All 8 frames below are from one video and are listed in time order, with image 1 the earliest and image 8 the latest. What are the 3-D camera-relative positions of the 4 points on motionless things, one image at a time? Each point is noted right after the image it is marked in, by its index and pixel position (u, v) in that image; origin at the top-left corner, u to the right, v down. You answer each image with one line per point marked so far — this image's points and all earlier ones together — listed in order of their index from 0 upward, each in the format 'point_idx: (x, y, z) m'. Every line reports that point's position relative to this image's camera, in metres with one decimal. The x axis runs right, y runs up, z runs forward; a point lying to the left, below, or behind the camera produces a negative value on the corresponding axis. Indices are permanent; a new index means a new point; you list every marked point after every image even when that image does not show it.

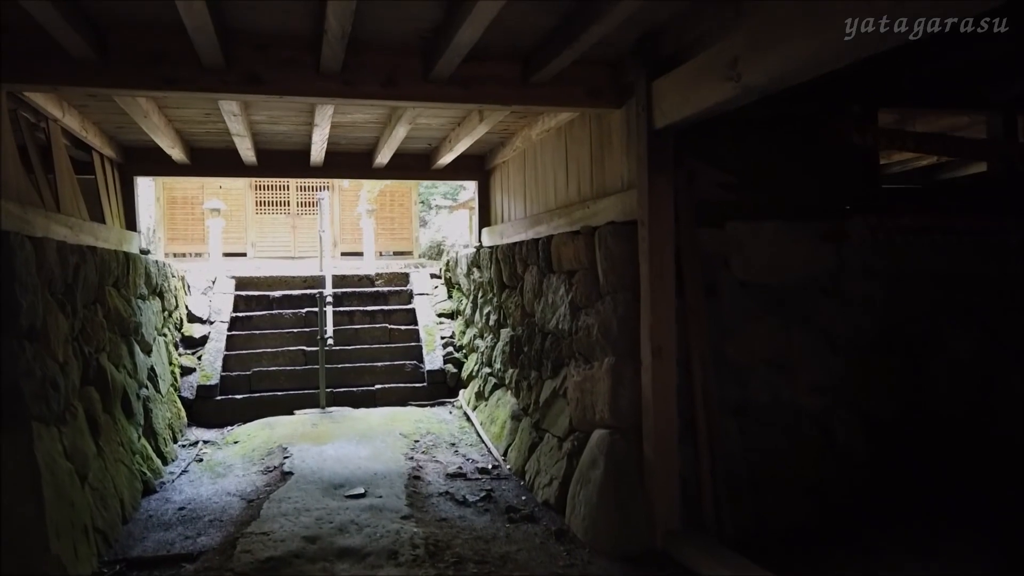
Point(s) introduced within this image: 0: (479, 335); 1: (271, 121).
0: (-0.2, -0.3, +5.2) m
1: (-1.2, +0.9, +3.9) m
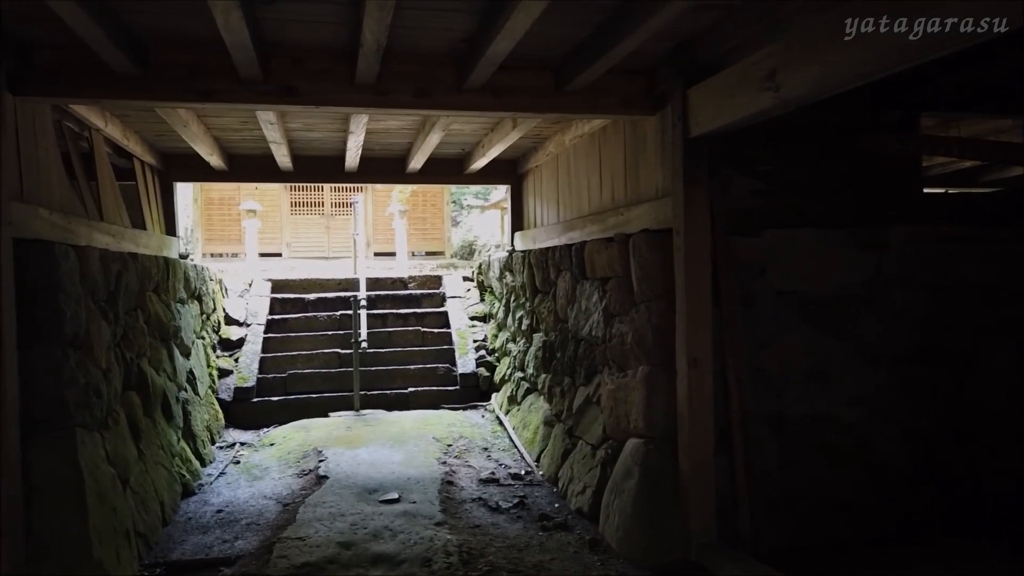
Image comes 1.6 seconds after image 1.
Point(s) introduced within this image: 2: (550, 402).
0: (0.0, -0.3, +5.2) m
1: (-1.1, +0.8, +3.9) m
2: (+0.2, -0.6, +4.0) m
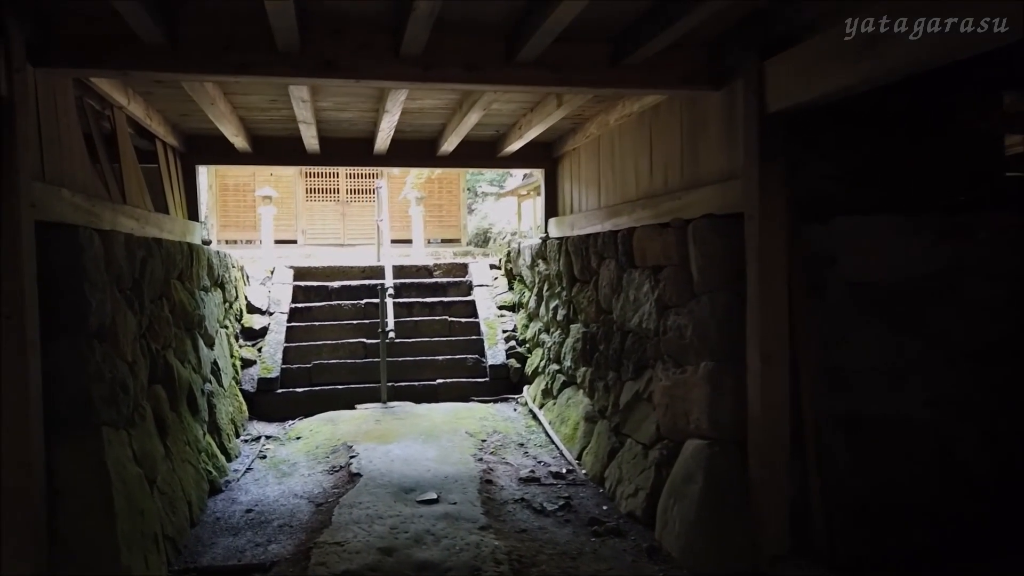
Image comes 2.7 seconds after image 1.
0: (+0.2, -0.3, +5.0) m
1: (-0.9, +0.9, +3.7) m
2: (+0.4, -0.6, +3.8) m
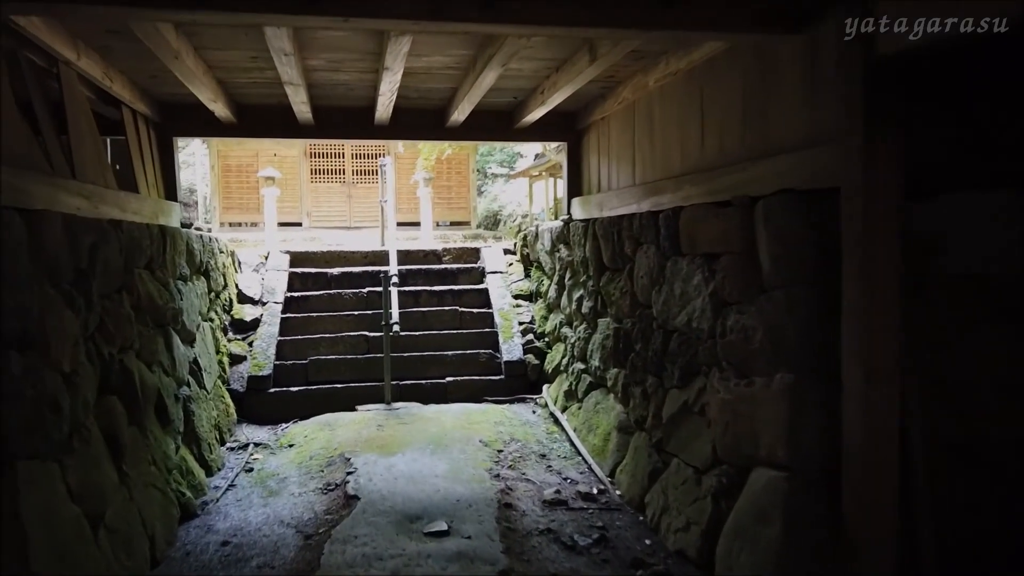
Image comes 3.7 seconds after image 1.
0: (+0.3, -0.2, +4.4) m
1: (-0.8, +0.9, +3.2) m
2: (+0.5, -0.5, +3.3) m
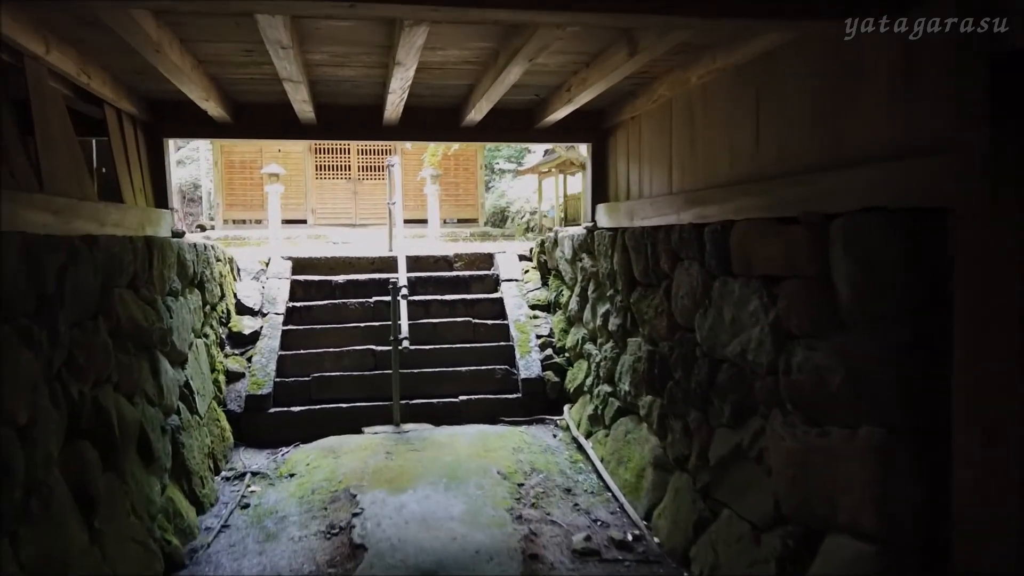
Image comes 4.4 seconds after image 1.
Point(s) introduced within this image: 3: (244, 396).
0: (+0.4, -0.3, +4.1) m
1: (-0.7, +0.8, +2.9) m
2: (+0.6, -0.6, +3.0) m
3: (-1.4, -0.6, +4.1) m
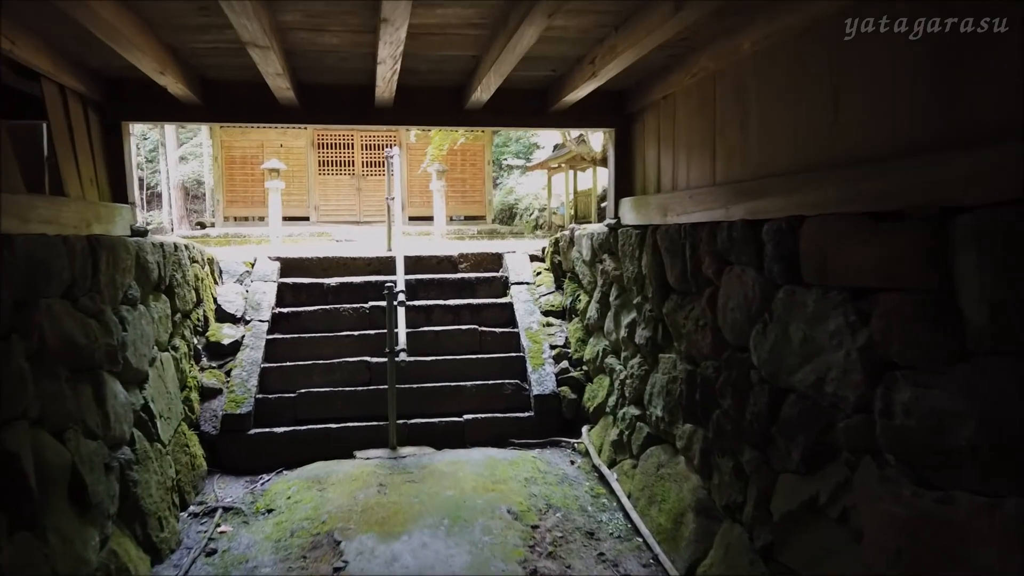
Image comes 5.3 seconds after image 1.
0: (+0.5, -0.3, +3.6) m
1: (-0.6, +0.8, +2.4) m
2: (+0.6, -0.6, +2.5) m
3: (-1.4, -0.6, +3.6) m
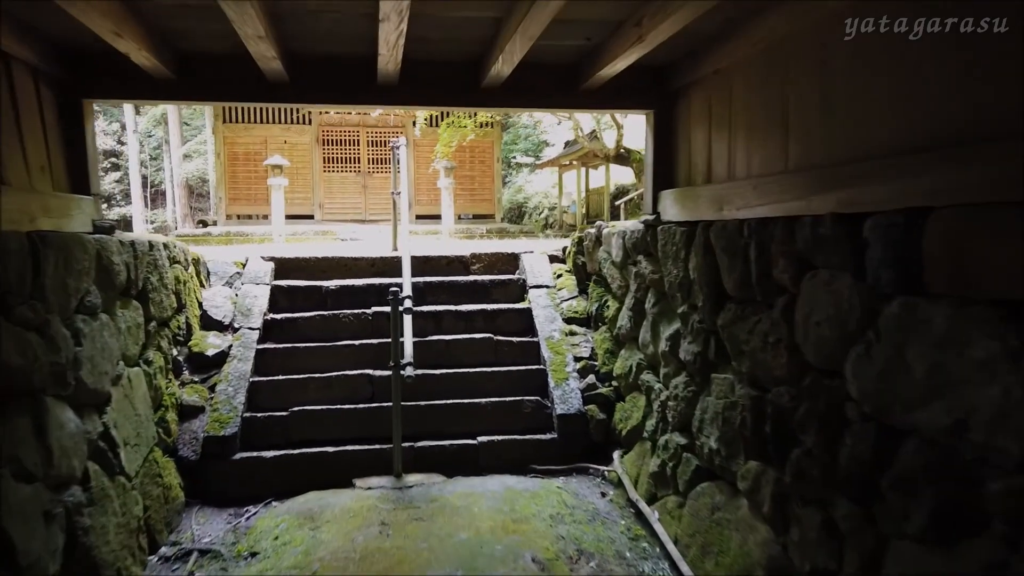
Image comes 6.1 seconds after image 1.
0: (+0.6, -0.3, +3.1) m
1: (-0.5, +0.8, +1.9) m
2: (+0.7, -0.6, +2.0) m
3: (-1.3, -0.6, +3.2) m
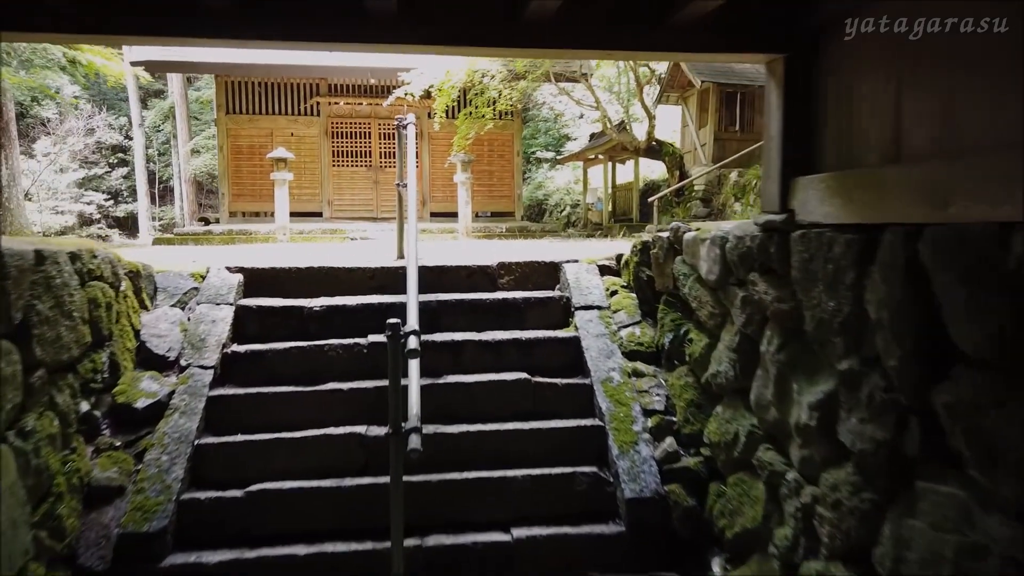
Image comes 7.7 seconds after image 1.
0: (+0.7, -0.4, +2.1) m
1: (-0.4, +0.7, +0.9) m
2: (+0.8, -0.7, +1.0) m
3: (-1.1, -0.7, +2.2) m
